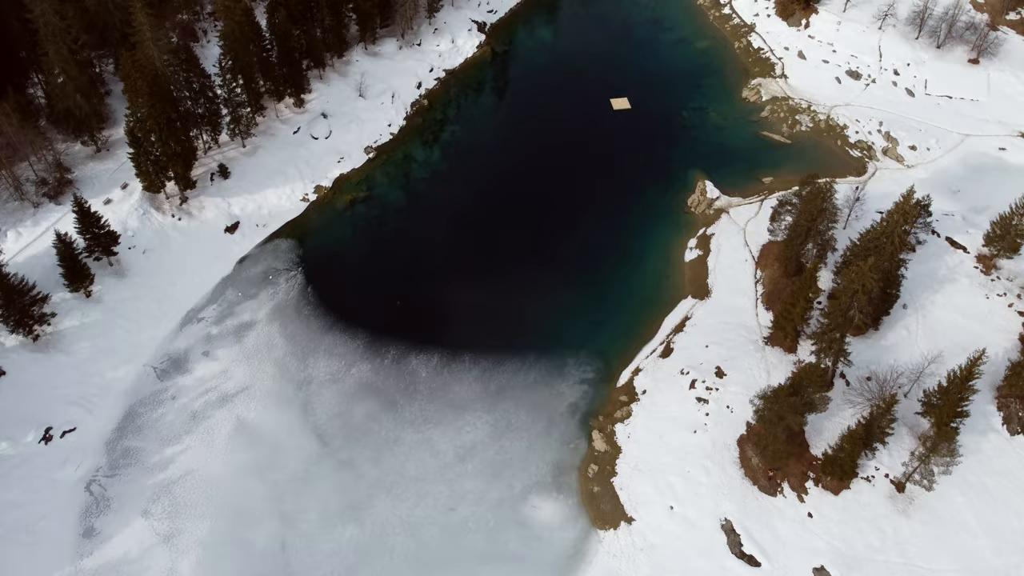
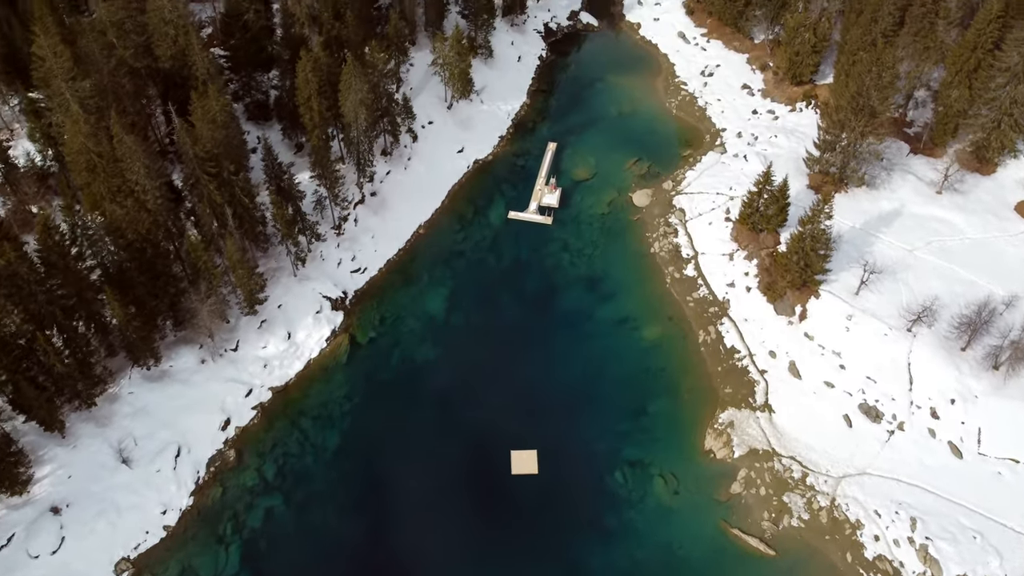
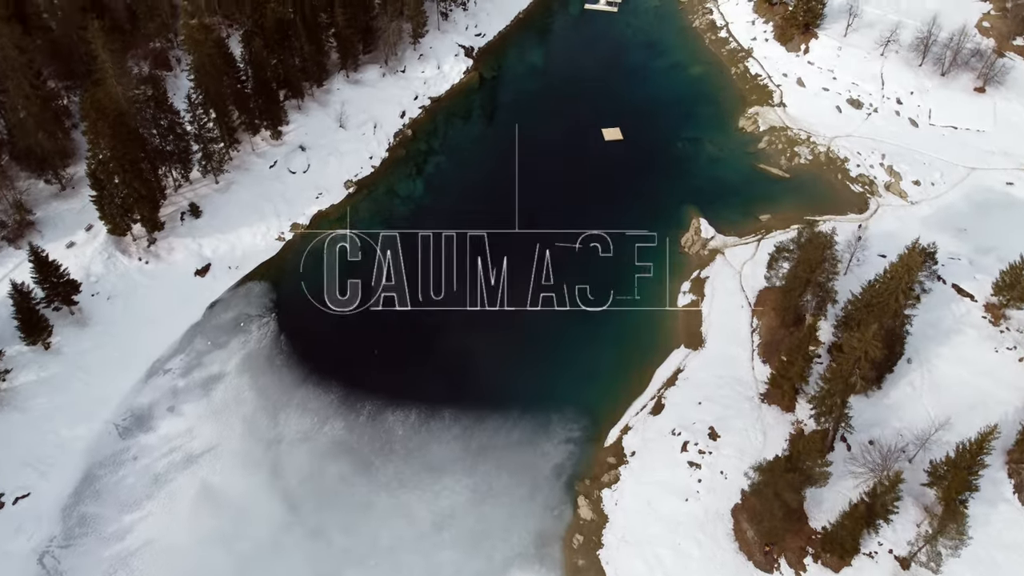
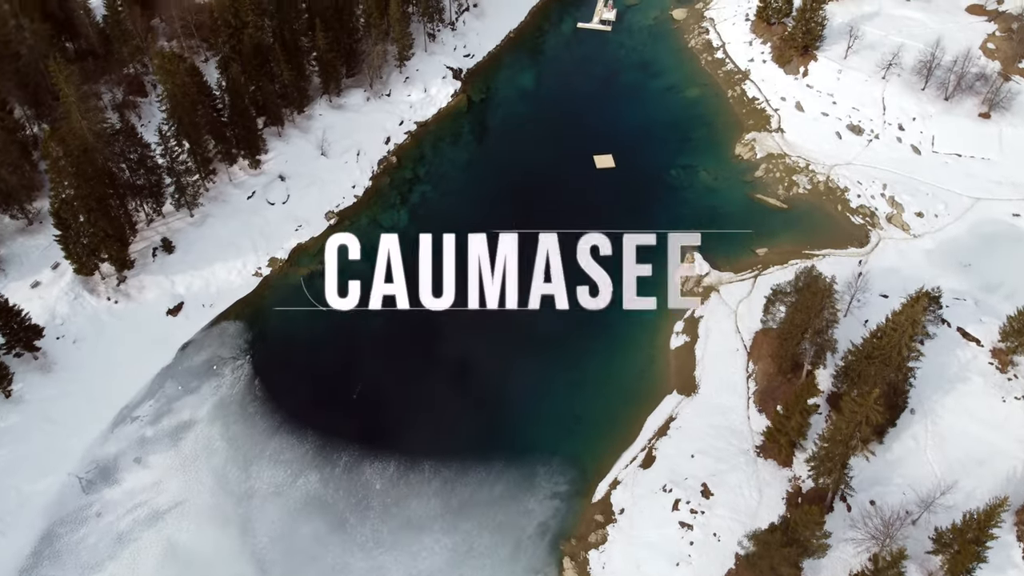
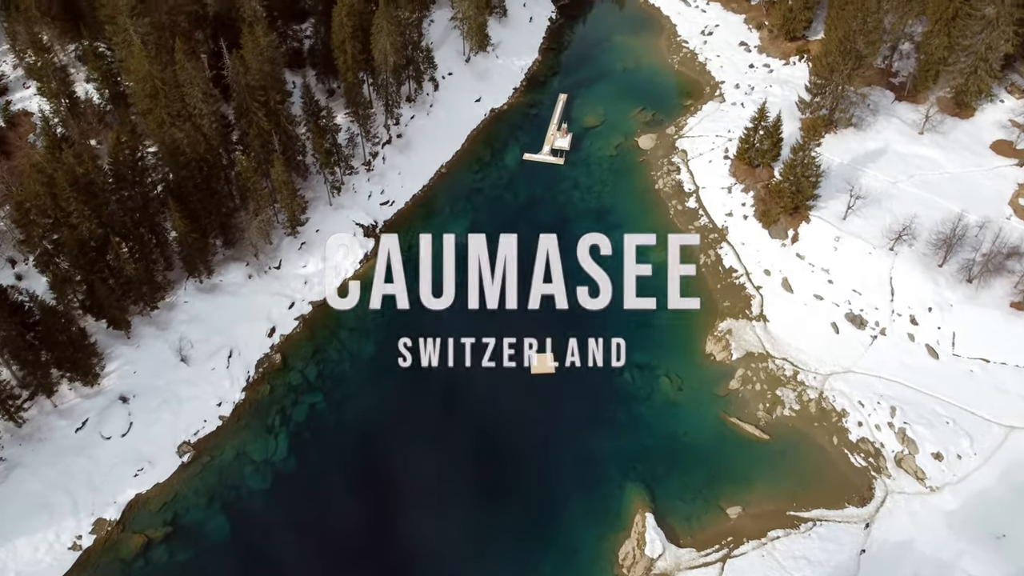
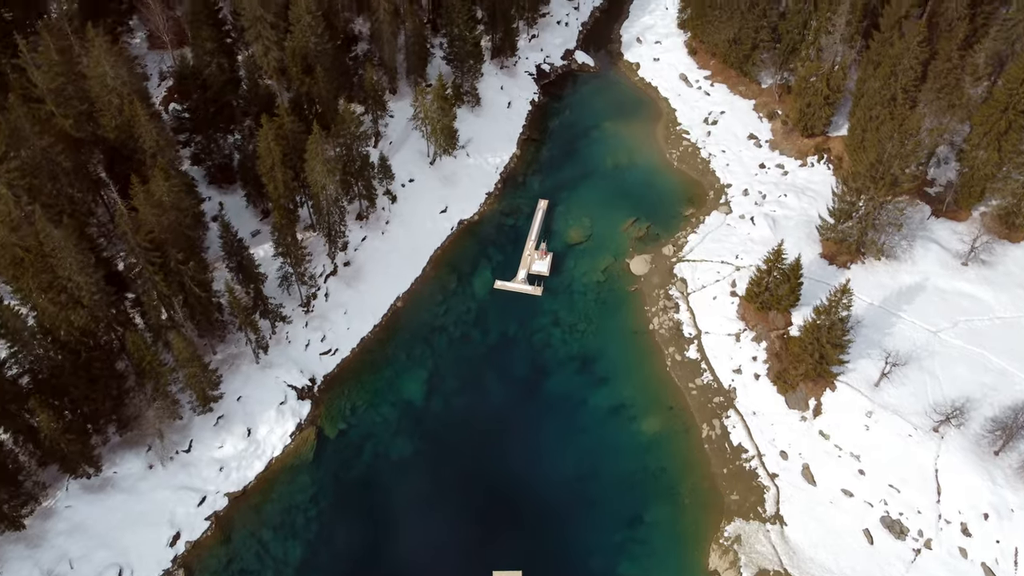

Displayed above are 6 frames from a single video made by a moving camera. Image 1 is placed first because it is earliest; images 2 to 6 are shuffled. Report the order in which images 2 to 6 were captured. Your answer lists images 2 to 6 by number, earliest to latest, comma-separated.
3, 4, 5, 2, 6
